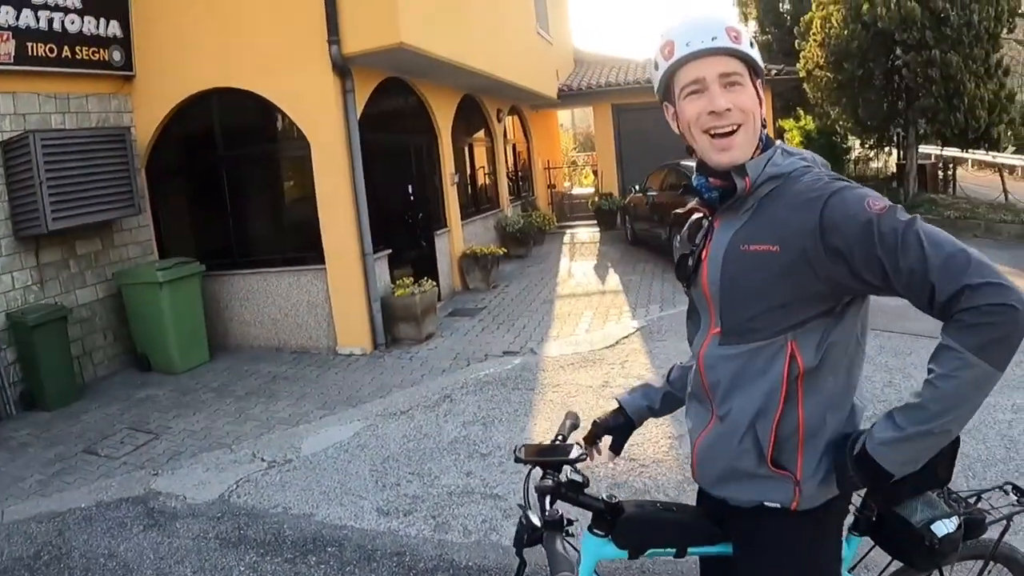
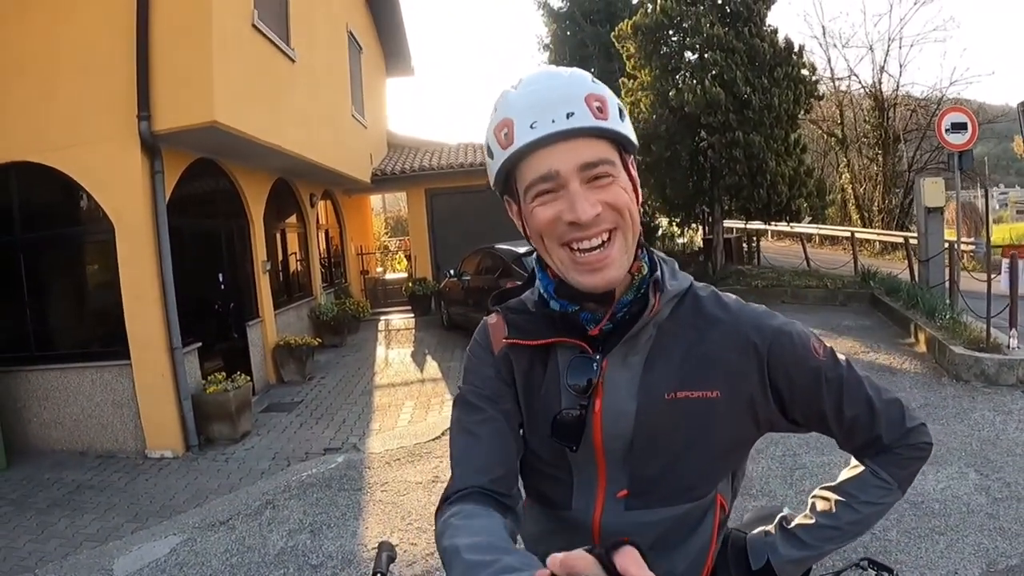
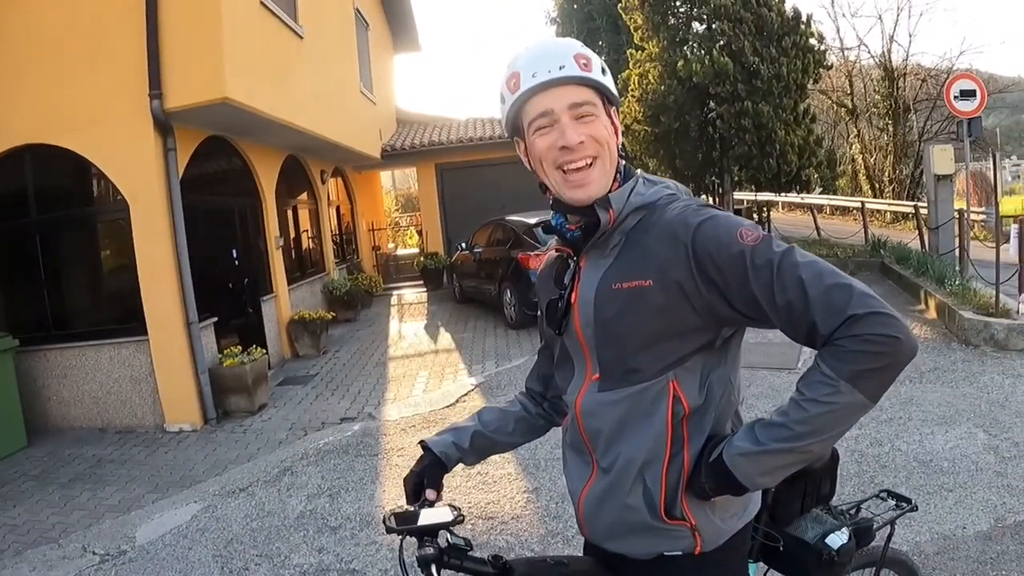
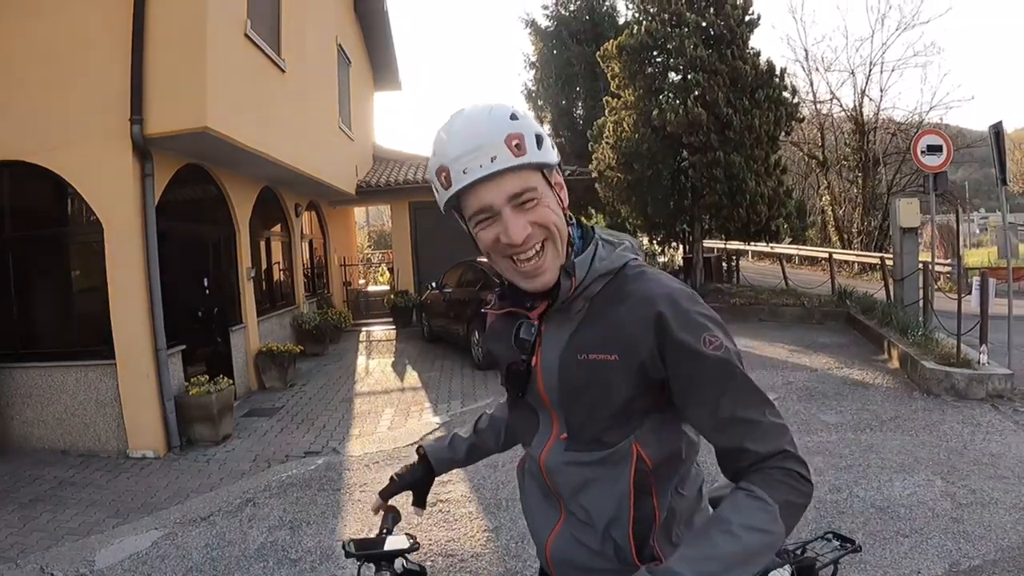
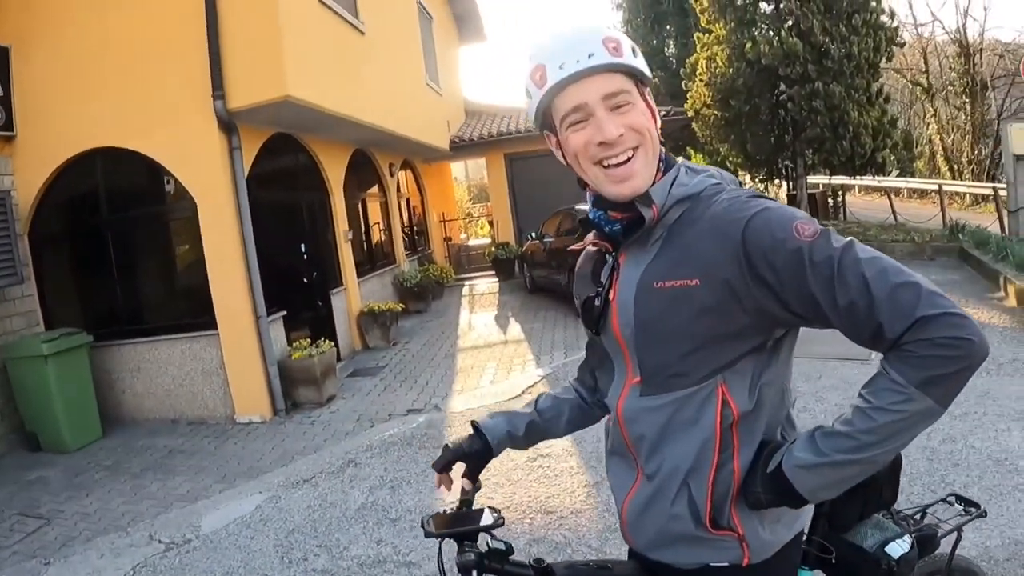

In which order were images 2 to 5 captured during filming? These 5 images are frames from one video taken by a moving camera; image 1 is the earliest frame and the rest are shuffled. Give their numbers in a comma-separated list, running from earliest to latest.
5, 3, 2, 4
